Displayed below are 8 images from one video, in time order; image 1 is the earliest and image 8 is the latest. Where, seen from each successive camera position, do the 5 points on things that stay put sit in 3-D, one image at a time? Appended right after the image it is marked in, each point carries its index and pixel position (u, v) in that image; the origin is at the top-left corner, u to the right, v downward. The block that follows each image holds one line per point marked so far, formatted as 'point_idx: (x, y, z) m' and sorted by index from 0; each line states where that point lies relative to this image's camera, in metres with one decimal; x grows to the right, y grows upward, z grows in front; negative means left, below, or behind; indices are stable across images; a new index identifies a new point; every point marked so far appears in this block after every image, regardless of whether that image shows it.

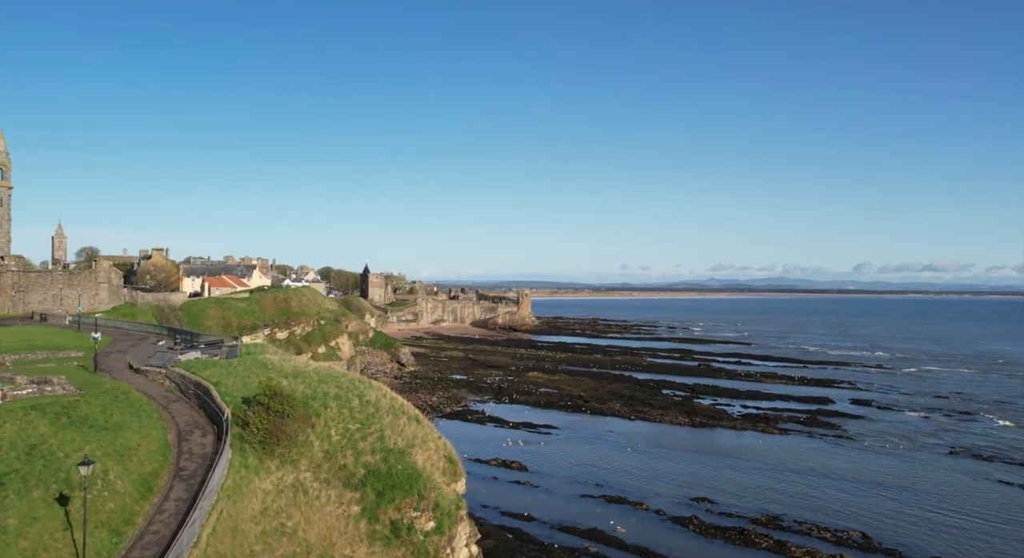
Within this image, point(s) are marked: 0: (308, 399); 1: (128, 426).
0: (-5.9, -3.5, +19.7) m
1: (-8.8, -3.4, +15.8) m
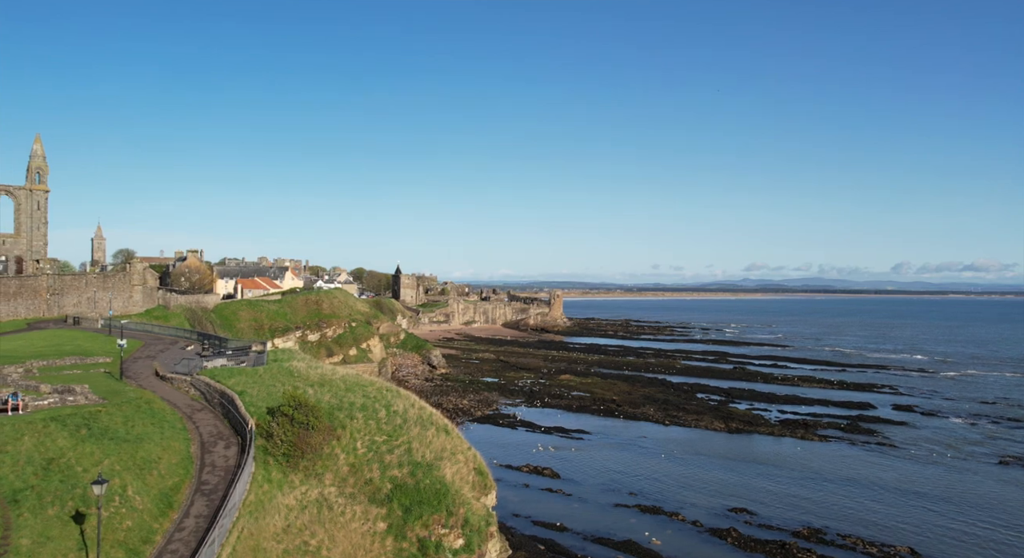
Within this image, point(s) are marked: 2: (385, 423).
0: (-5.0, -3.7, +19.1) m
1: (-8.1, -3.6, +15.4) m
2: (-3.6, -4.1, +19.4) m
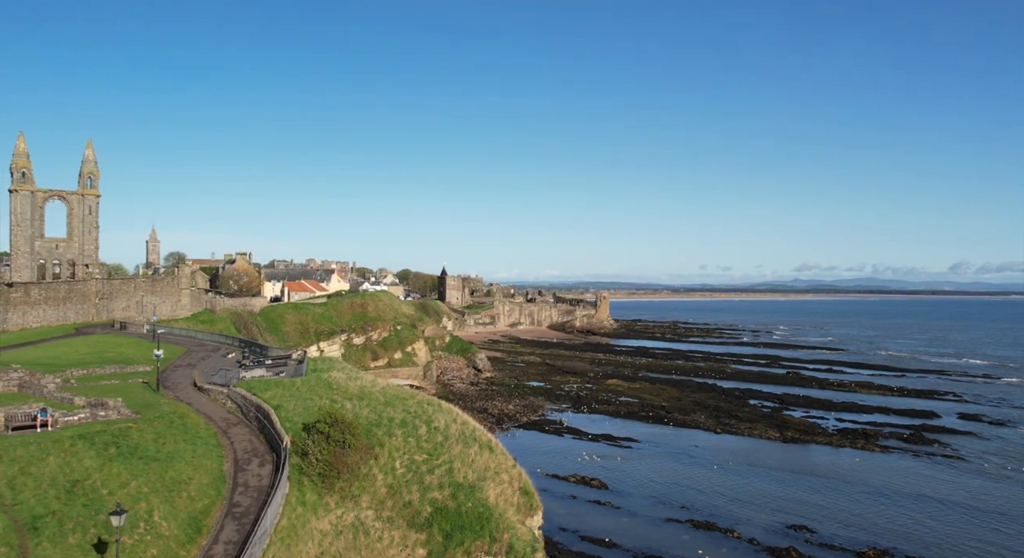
0: (-3.7, -3.9, +18.2) m
1: (-7.1, -3.8, +14.7) m
2: (-2.3, -4.4, +18.4) m
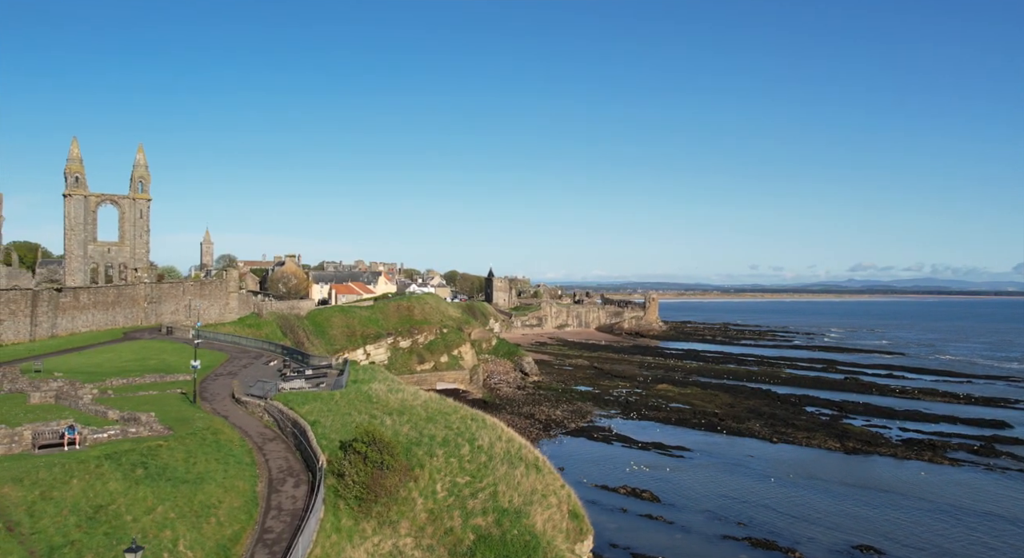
0: (-2.5, -4.1, +17.2) m
1: (-6.1, -4.0, +13.9) m
2: (-1.1, -4.6, +17.3) m
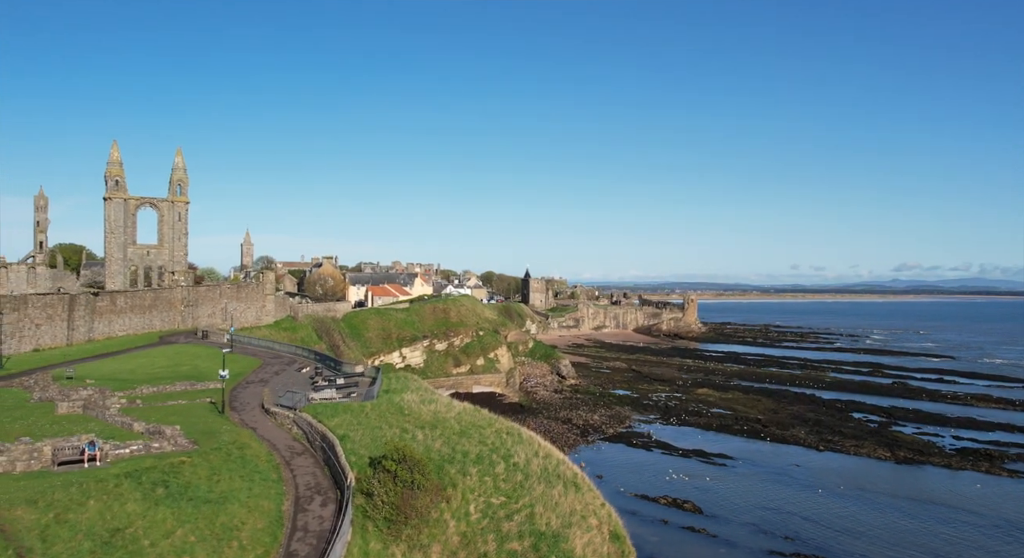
0: (-1.6, -4.3, +16.4) m
1: (-5.4, -4.2, +13.3) m
2: (-0.2, -4.8, +16.4) m
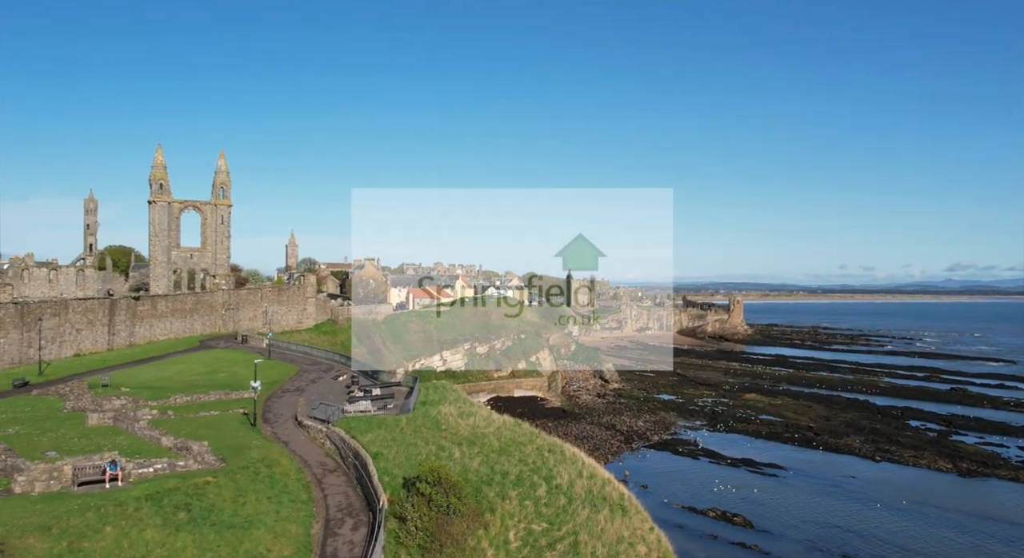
0: (-0.7, -4.6, +15.4) m
1: (-4.6, -4.4, +12.6) m
2: (+0.8, -5.0, +15.4) m
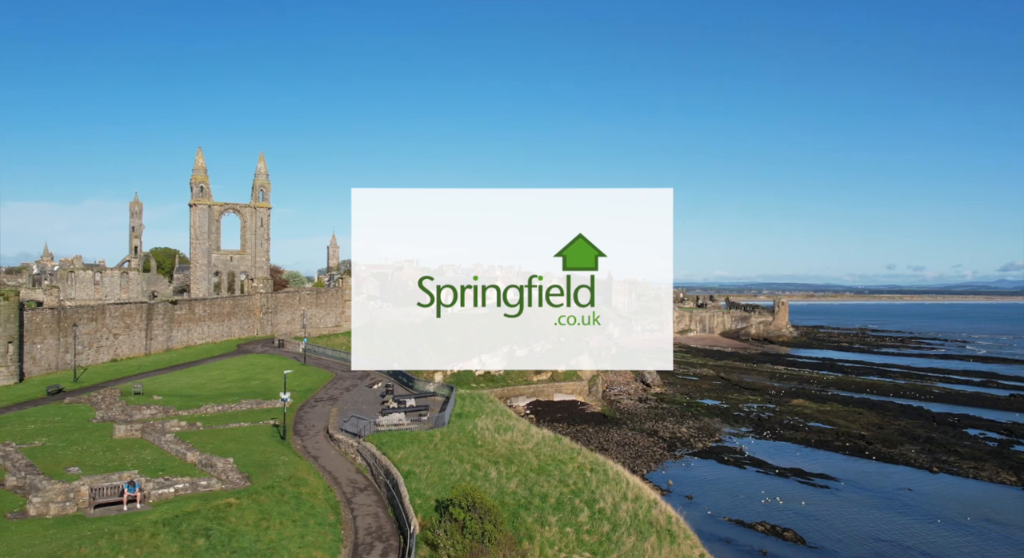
0: (+0.2, -4.8, +14.4) m
1: (-3.9, -4.6, +11.8) m
2: (+1.6, -5.2, +14.3) m
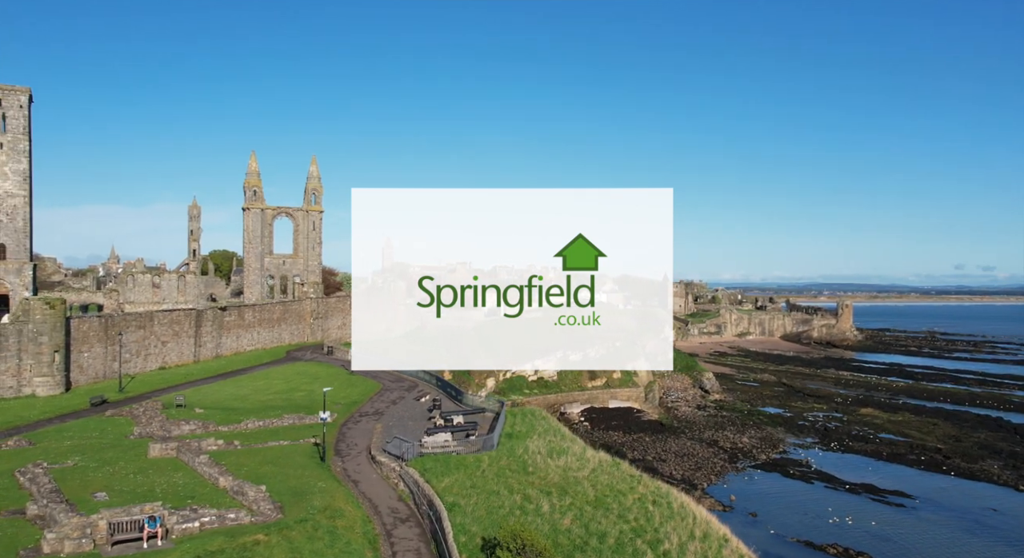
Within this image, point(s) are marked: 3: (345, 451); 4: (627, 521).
0: (+1.2, -5.1, +13.0) m
1: (-3.1, -4.9, +10.7) m
2: (+2.6, -5.5, +12.8) m
3: (-4.1, -4.2, +16.8) m
4: (+2.4, -5.0, +14.4) m
